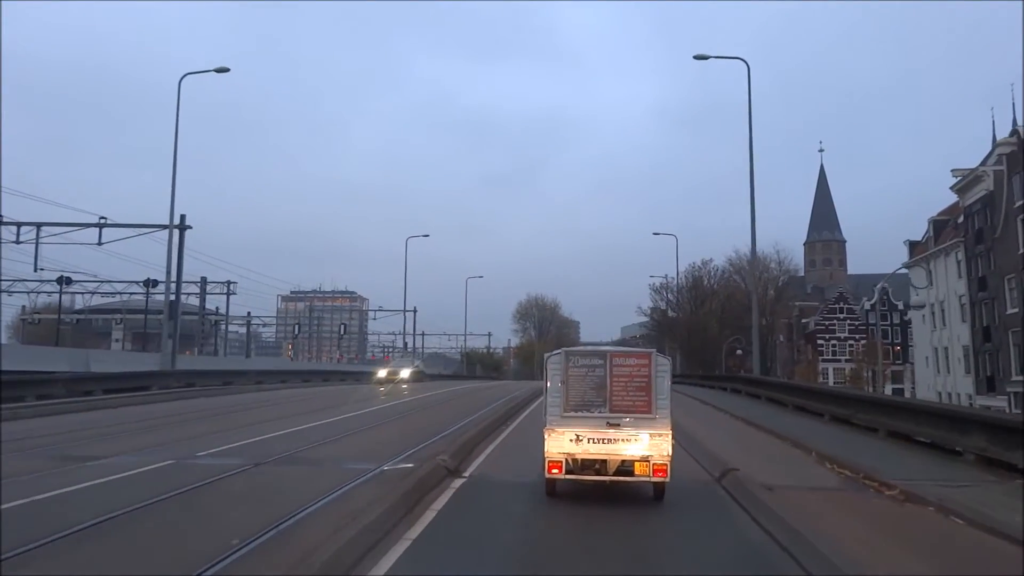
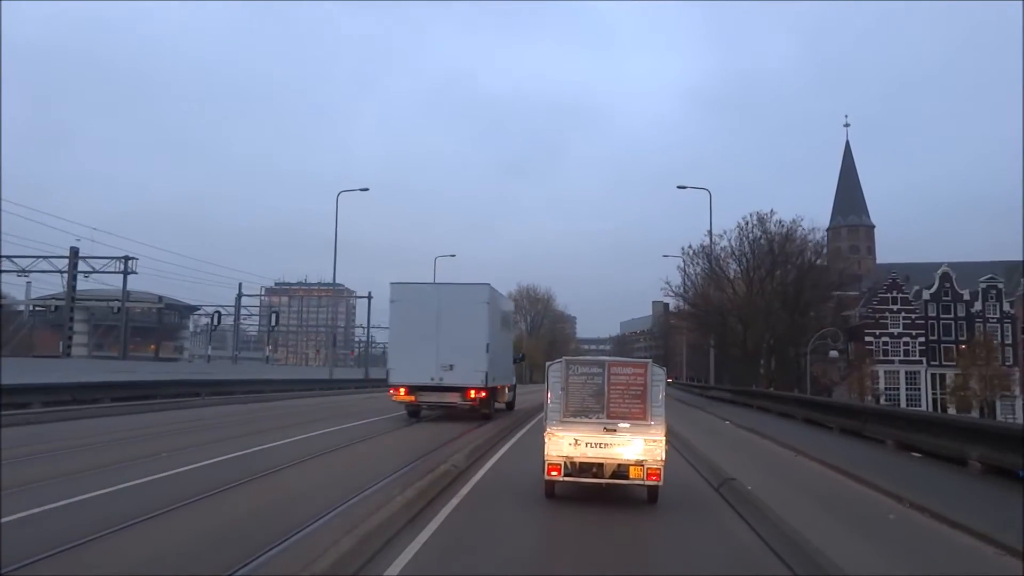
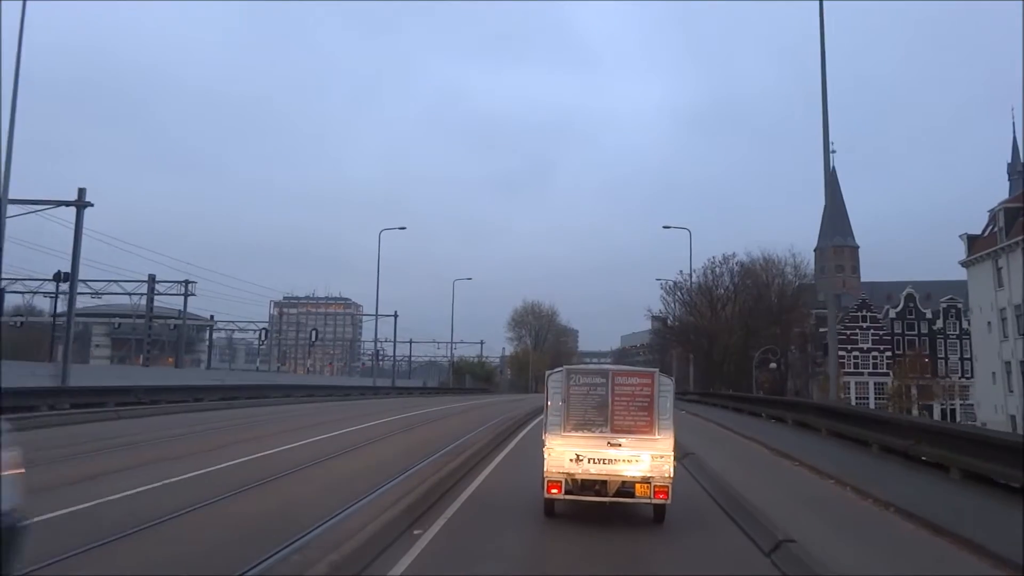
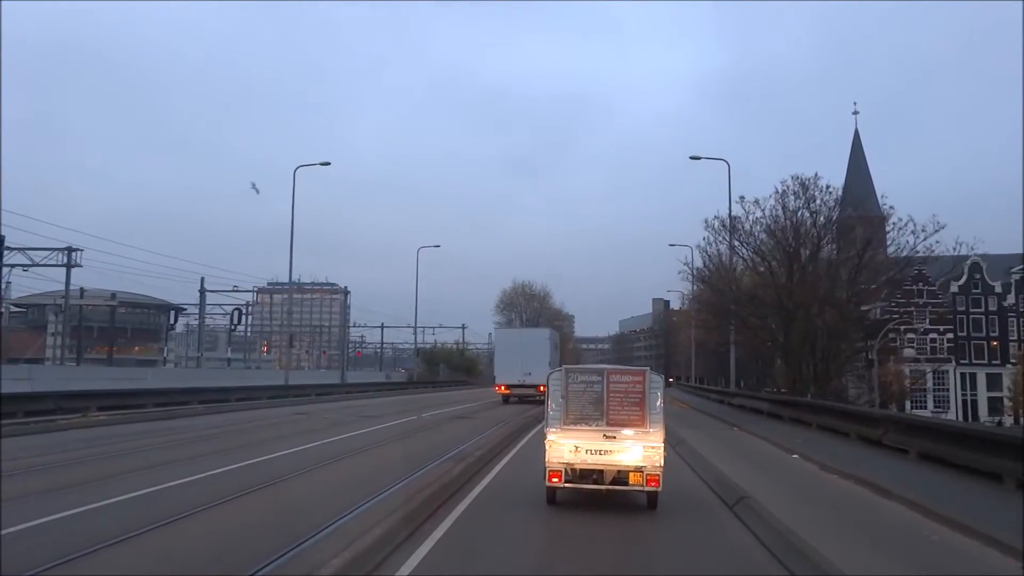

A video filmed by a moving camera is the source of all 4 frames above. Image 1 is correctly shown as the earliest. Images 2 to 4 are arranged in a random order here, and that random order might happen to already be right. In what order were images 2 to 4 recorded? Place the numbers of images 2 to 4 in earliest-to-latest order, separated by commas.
3, 2, 4
